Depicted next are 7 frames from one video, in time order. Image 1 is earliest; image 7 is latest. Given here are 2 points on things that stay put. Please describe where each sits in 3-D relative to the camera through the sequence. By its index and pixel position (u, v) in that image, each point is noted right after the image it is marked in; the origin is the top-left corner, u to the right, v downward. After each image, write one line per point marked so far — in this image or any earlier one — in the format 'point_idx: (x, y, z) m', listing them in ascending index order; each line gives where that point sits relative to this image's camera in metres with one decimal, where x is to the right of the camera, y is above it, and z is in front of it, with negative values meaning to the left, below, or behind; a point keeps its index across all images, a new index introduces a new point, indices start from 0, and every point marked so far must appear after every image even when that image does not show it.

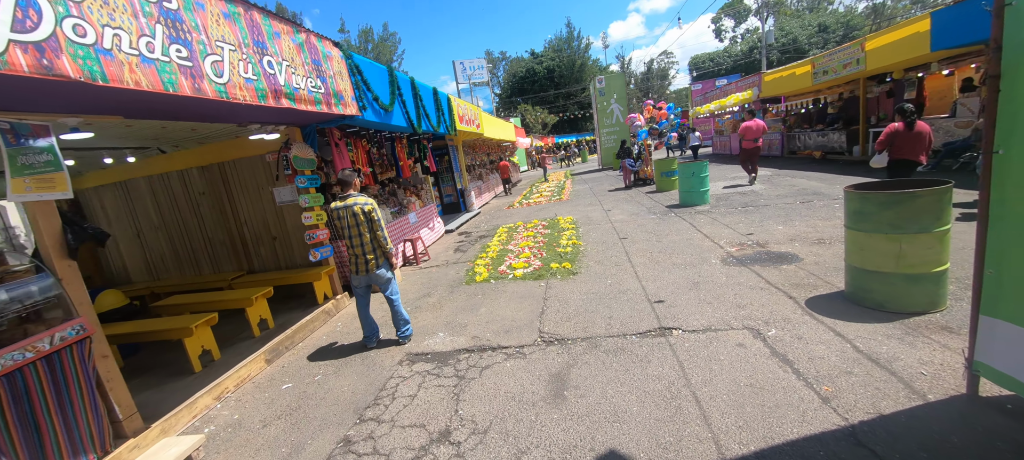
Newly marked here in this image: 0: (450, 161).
0: (-2.1, +2.4, +13.2) m
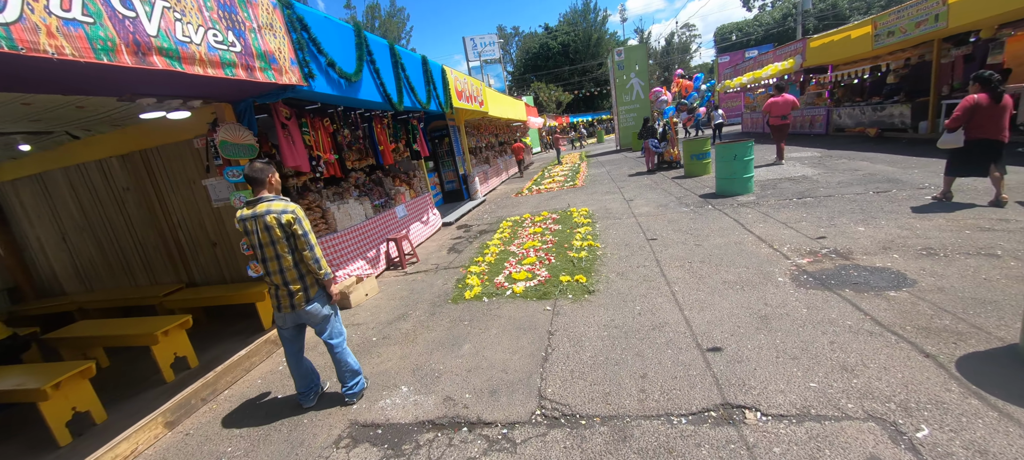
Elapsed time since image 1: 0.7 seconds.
0: (-1.9, +2.7, +11.8) m
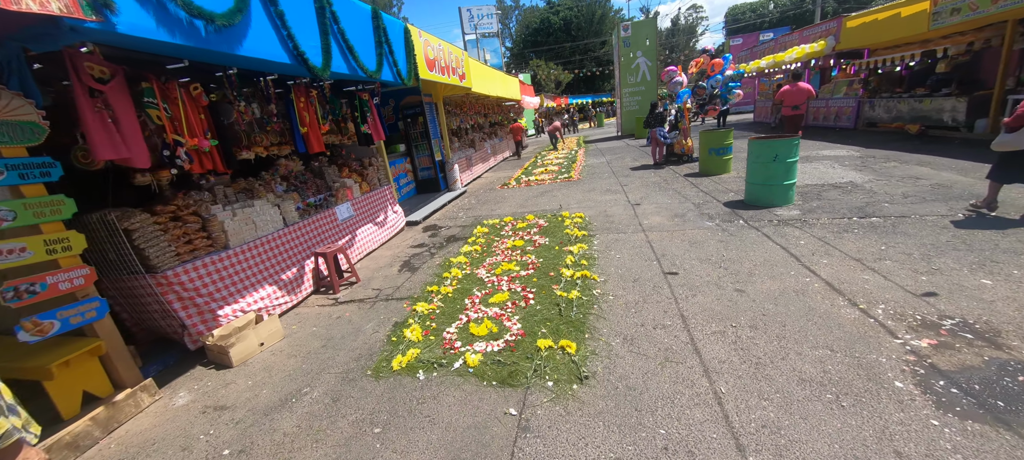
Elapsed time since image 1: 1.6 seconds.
0: (-2.2, +2.8, +10.0) m
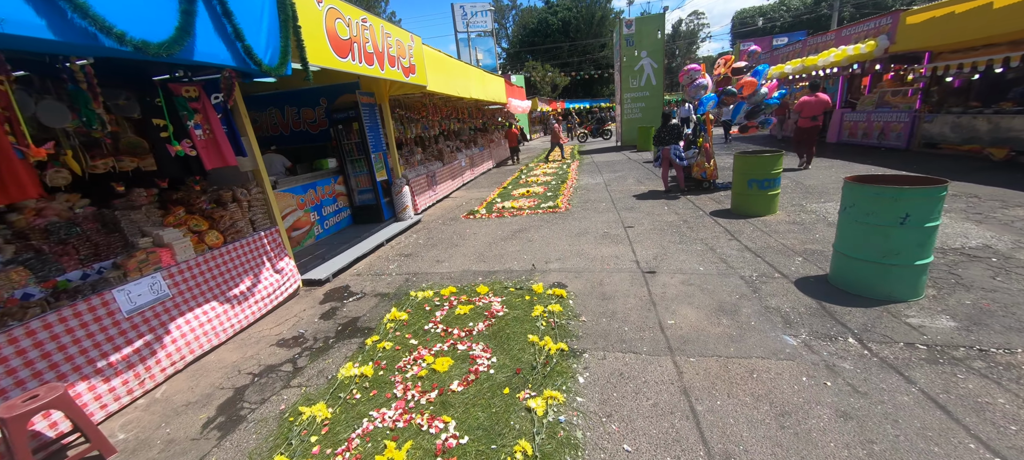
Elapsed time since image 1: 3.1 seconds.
0: (-2.9, +1.9, +7.4) m
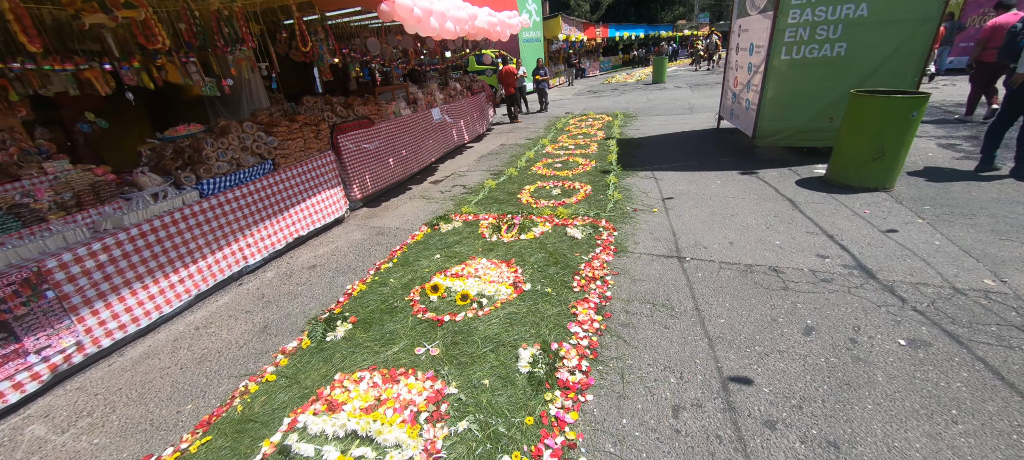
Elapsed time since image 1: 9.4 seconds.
0: (-2.5, +2.3, +6.3) m
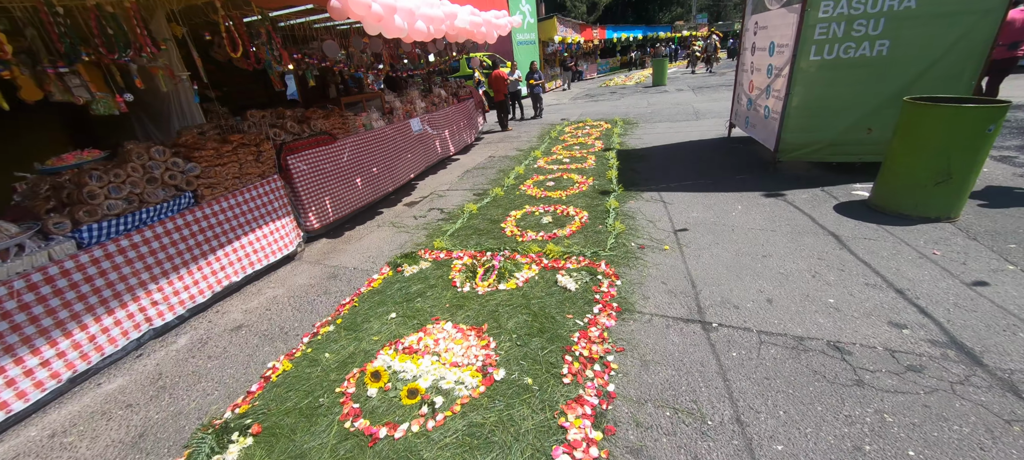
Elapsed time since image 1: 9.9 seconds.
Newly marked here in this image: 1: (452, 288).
0: (-2.8, +1.8, +5.5) m
1: (-0.5, -0.5, +3.5) m
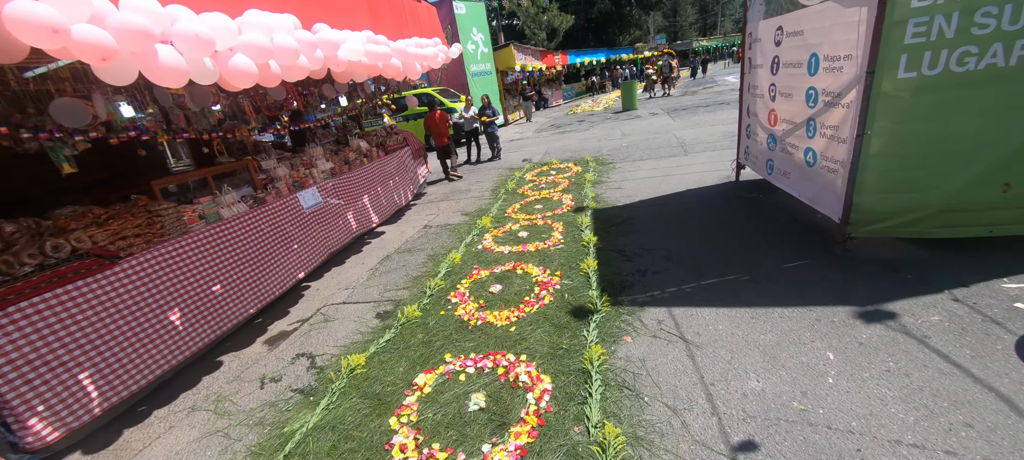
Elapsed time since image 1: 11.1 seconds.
0: (-3.6, +0.2, +3.2) m
1: (-1.1, -1.8, +1.2) m
